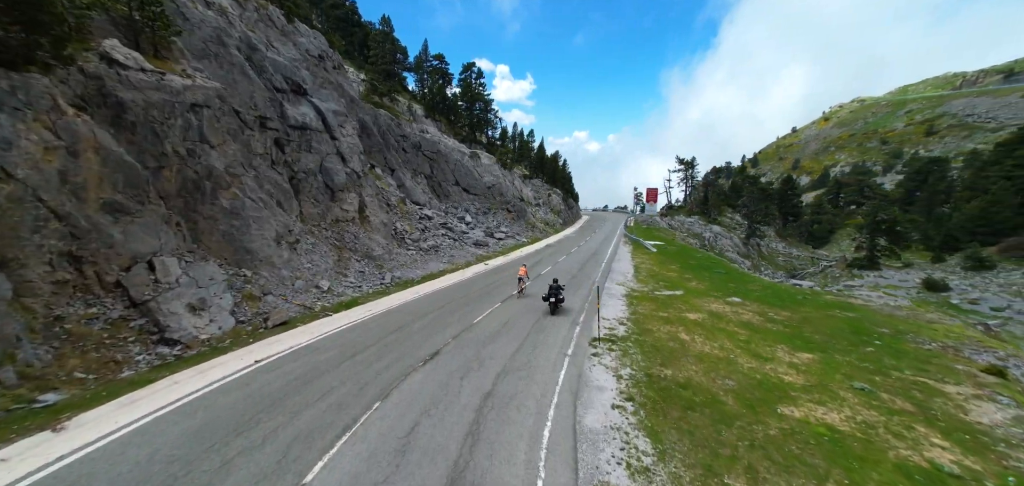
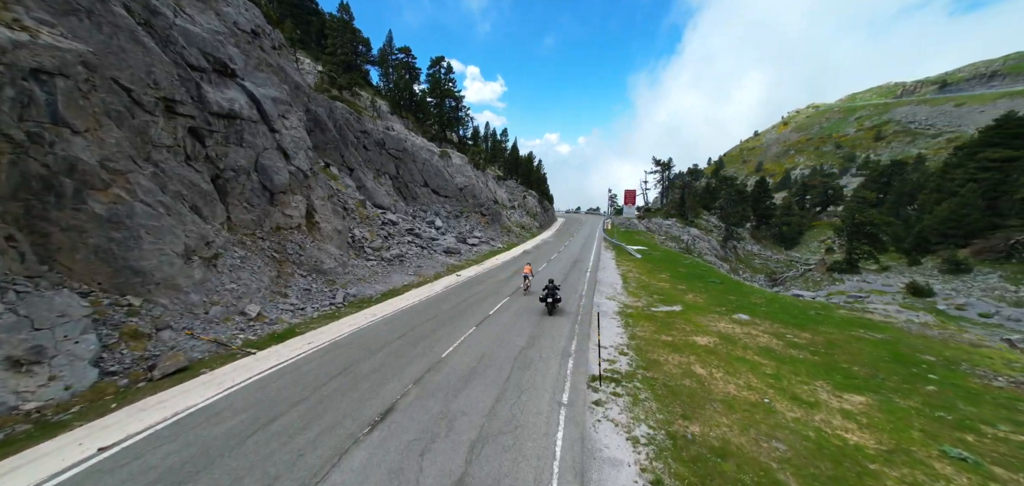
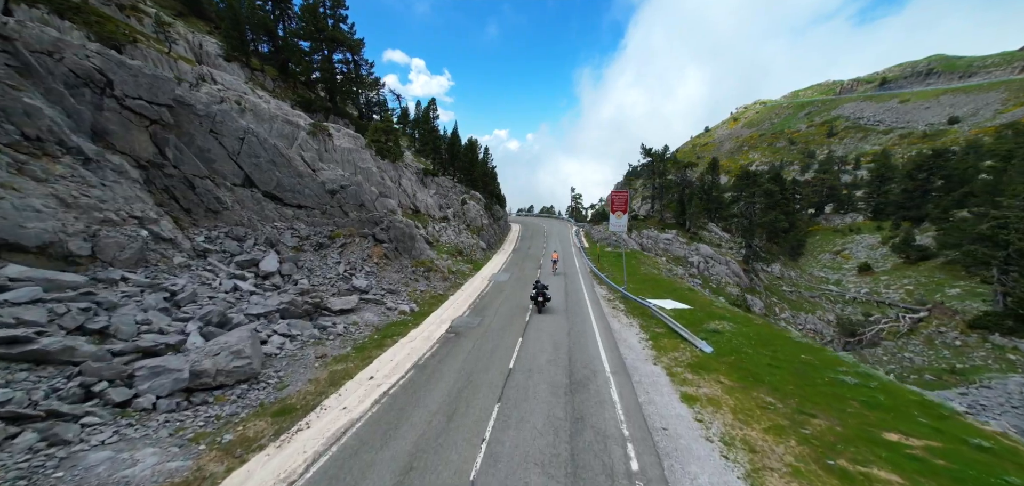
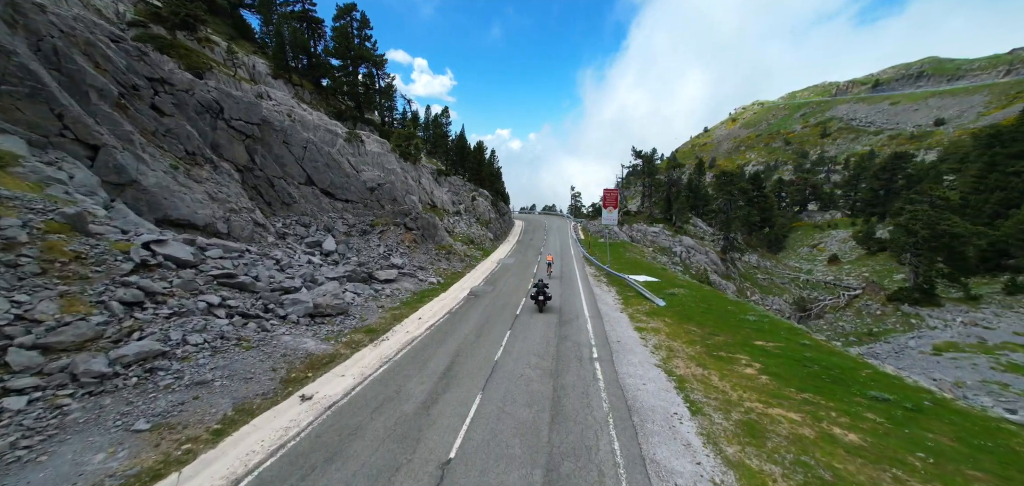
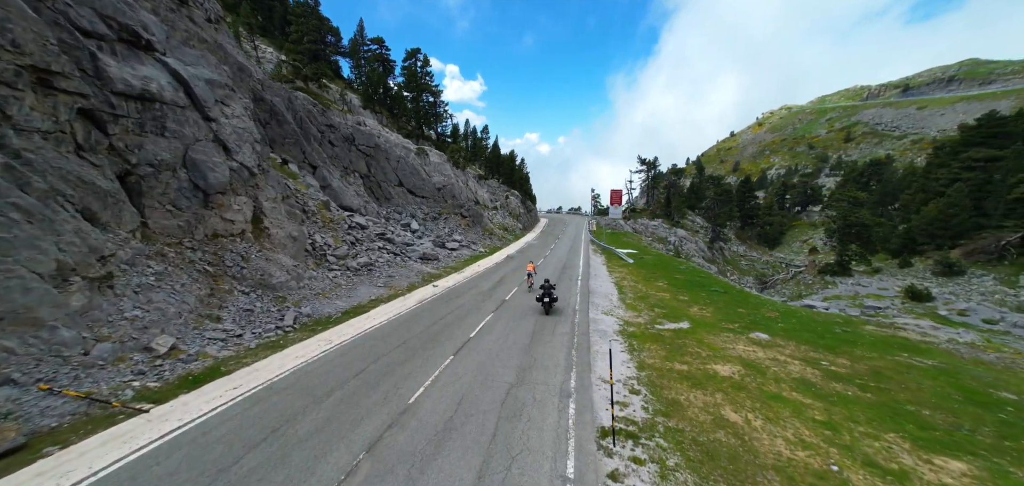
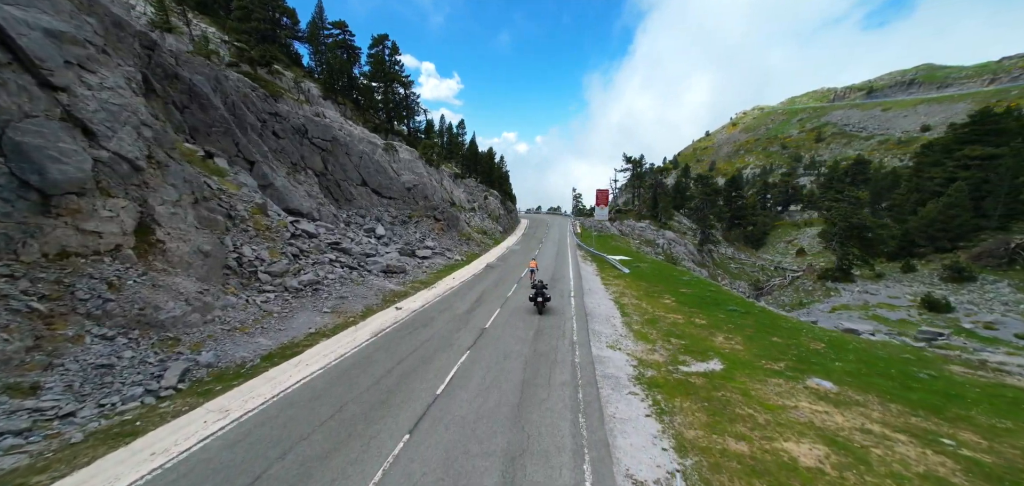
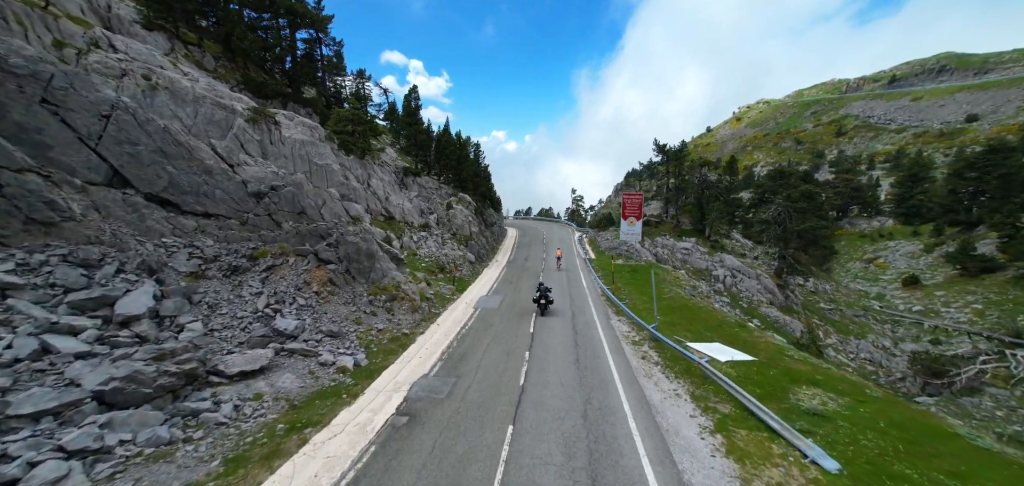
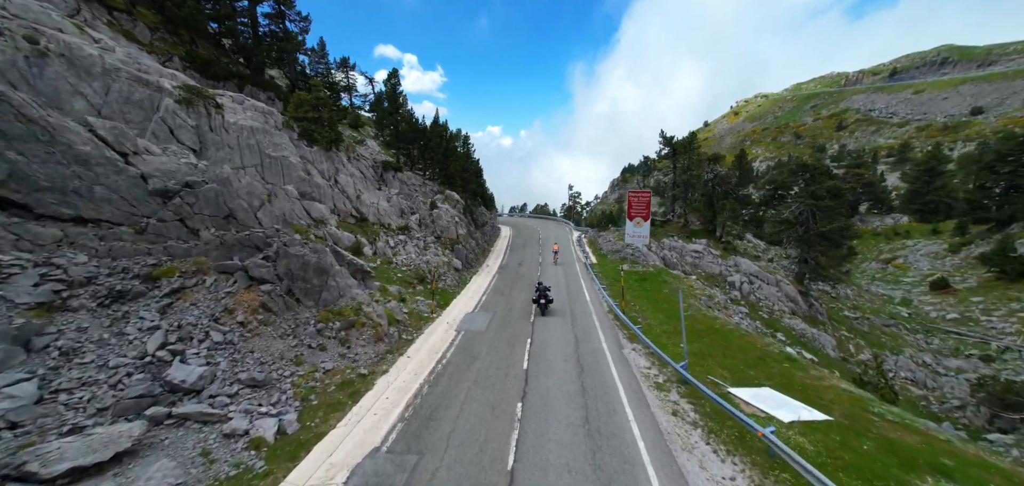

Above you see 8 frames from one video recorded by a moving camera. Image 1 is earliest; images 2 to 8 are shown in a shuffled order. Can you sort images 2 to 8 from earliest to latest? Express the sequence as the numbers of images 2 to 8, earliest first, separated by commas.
2, 5, 6, 4, 3, 7, 8
